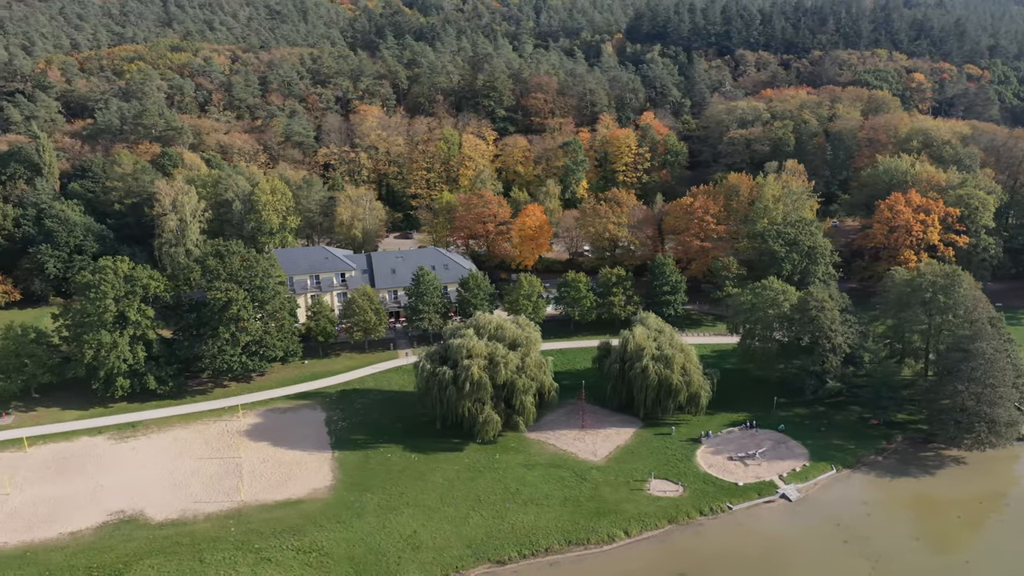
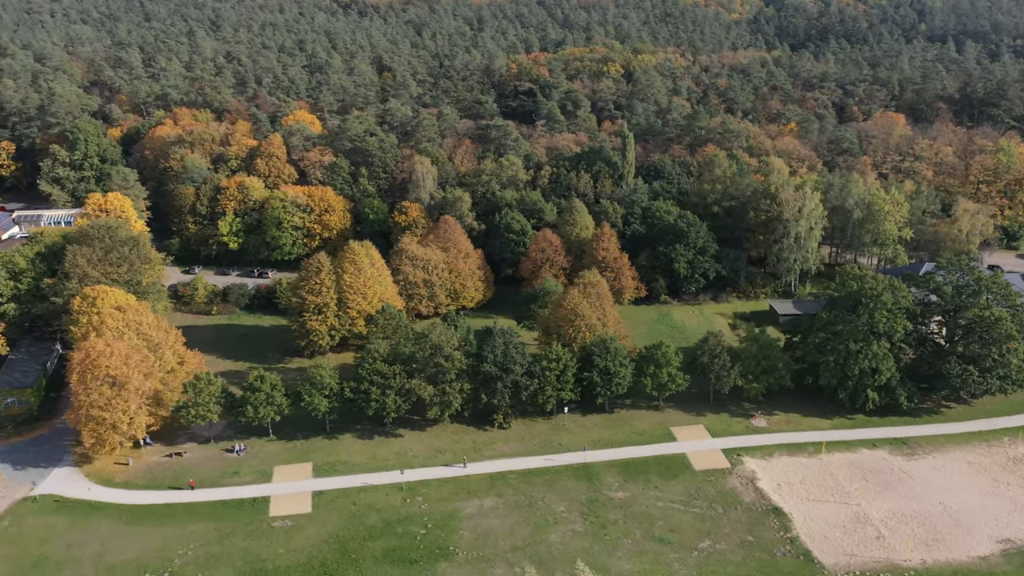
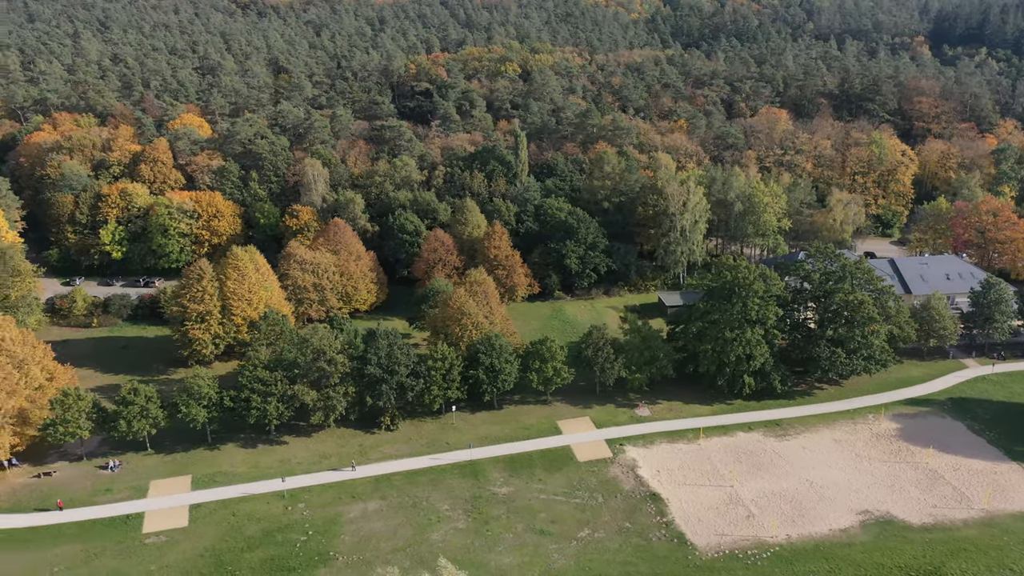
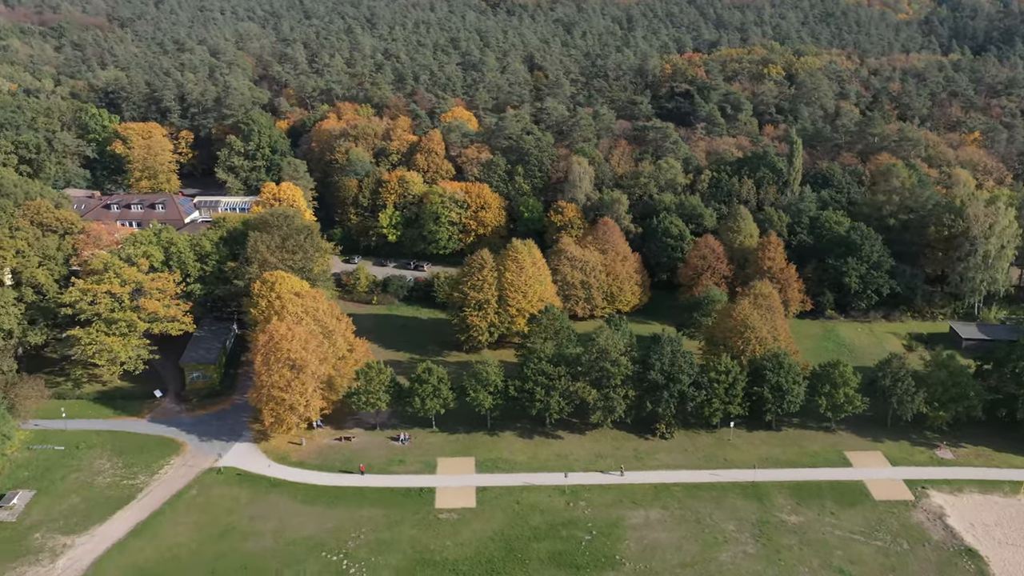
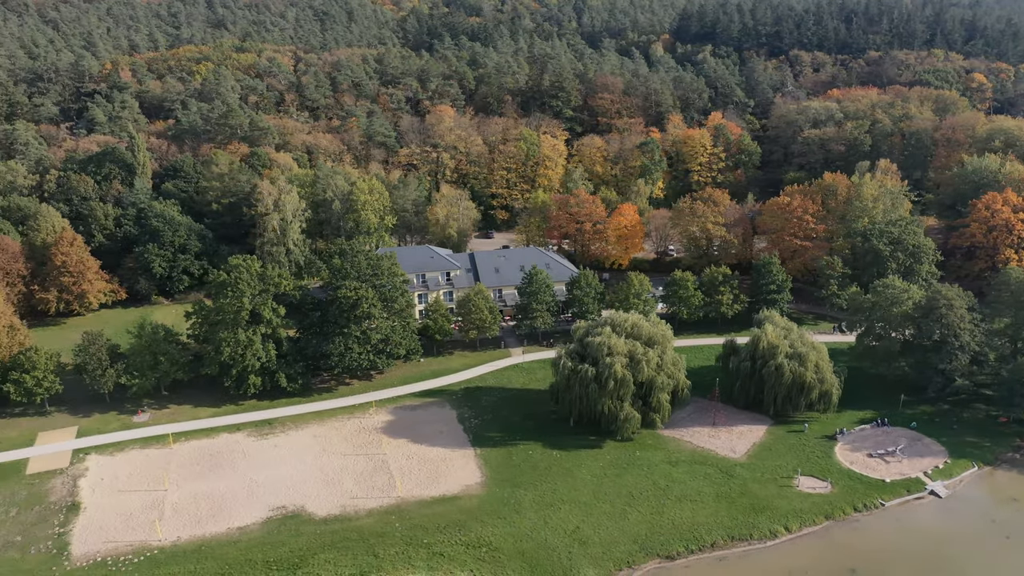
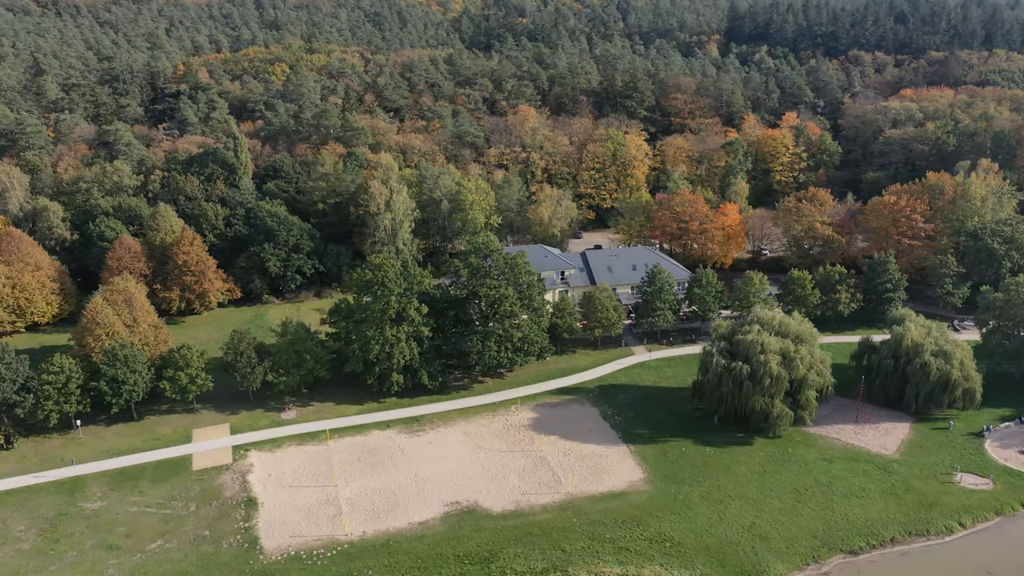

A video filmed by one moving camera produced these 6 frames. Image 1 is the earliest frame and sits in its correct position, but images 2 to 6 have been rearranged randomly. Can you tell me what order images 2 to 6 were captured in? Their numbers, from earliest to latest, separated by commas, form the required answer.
5, 6, 3, 2, 4
